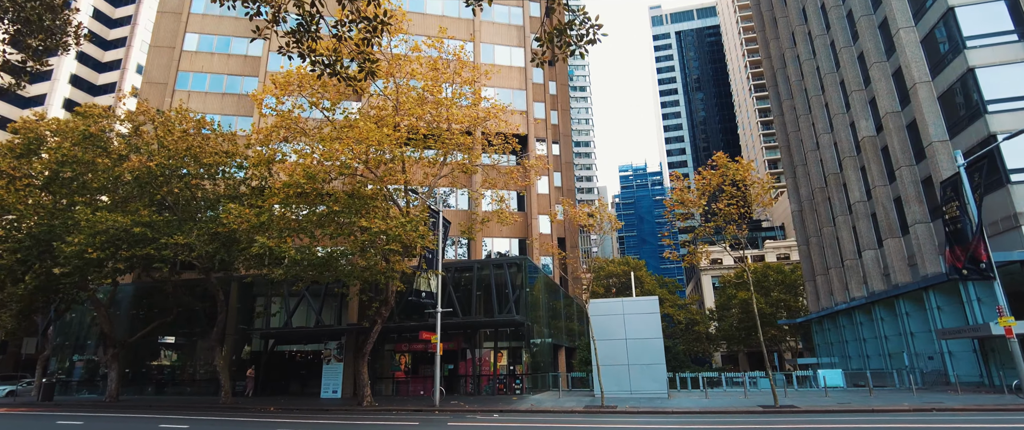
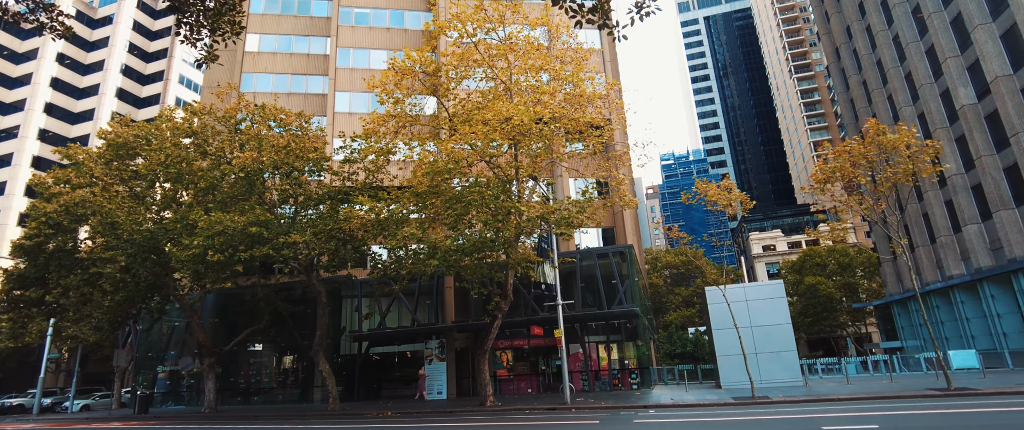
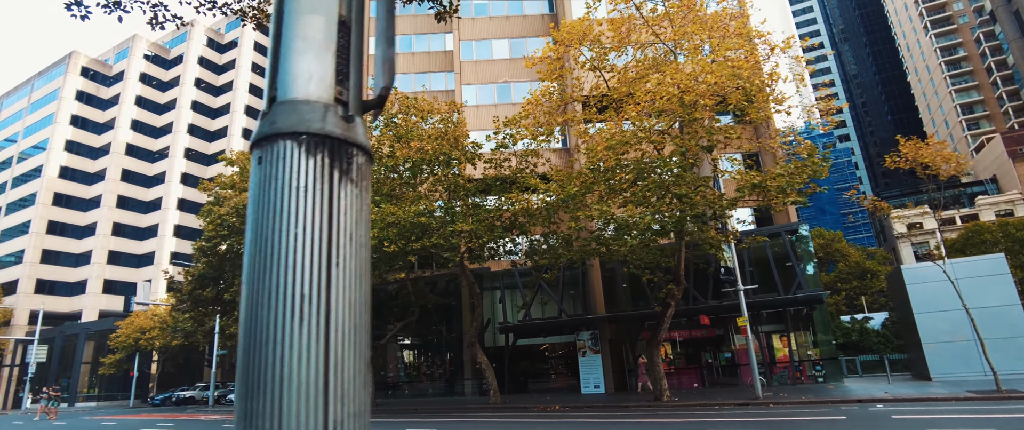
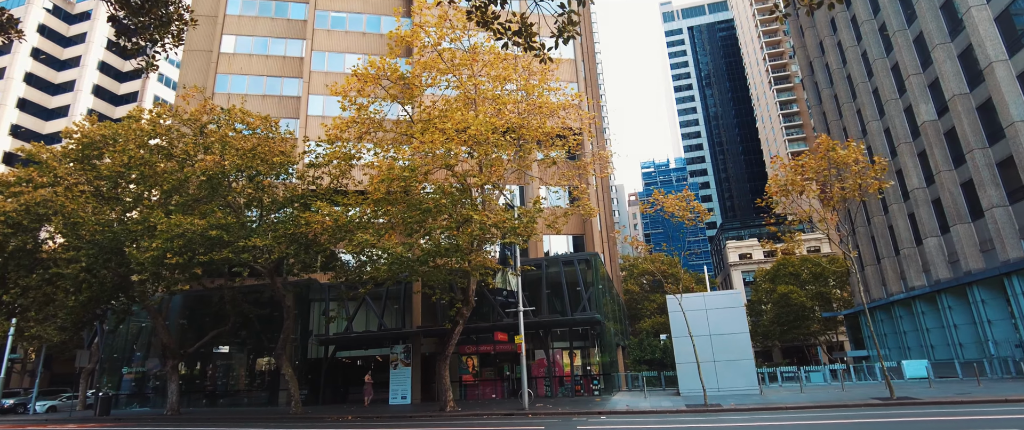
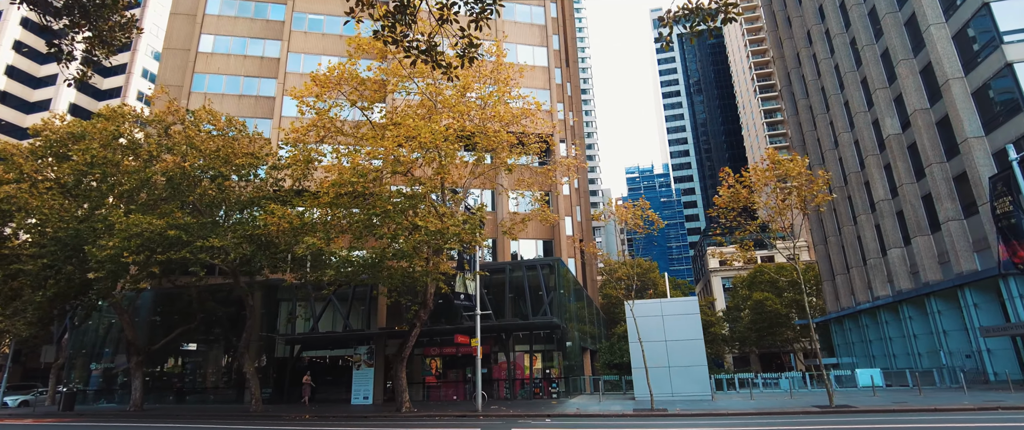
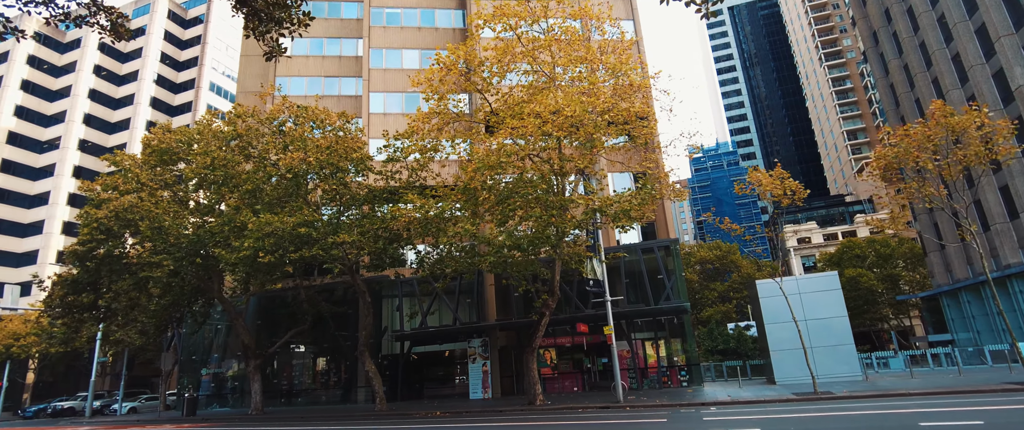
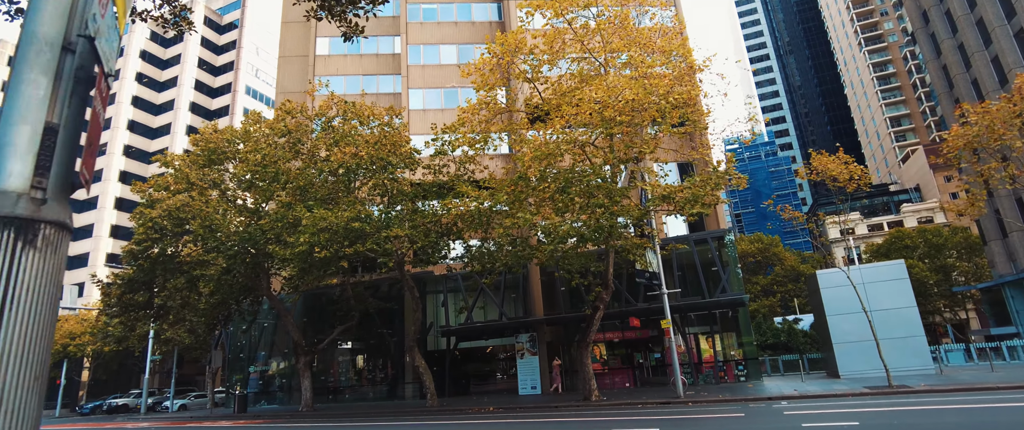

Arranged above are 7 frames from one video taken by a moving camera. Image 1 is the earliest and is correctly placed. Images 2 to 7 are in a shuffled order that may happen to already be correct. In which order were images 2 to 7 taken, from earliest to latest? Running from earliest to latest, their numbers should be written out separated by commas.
5, 4, 2, 6, 7, 3
